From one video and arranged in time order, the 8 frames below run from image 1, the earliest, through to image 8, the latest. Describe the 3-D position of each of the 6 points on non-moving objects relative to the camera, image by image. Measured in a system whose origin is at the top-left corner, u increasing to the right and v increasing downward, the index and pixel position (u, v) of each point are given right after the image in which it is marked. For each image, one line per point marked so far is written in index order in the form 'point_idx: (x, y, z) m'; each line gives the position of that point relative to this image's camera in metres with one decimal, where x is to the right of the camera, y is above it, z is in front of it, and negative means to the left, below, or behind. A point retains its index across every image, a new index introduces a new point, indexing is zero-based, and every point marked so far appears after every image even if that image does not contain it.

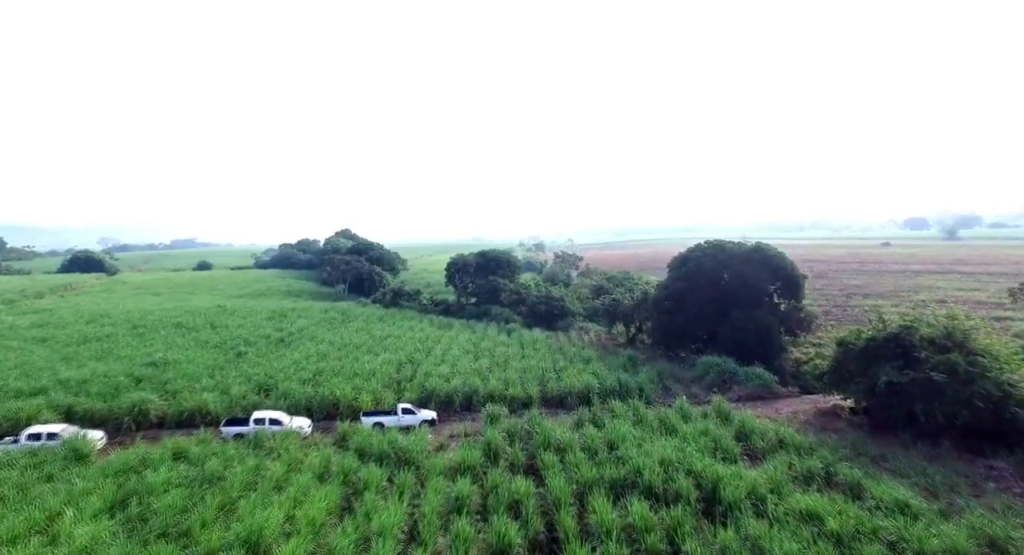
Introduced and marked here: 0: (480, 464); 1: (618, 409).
0: (-0.8, -4.9, +14.5) m
1: (+3.5, -4.5, +18.8) m
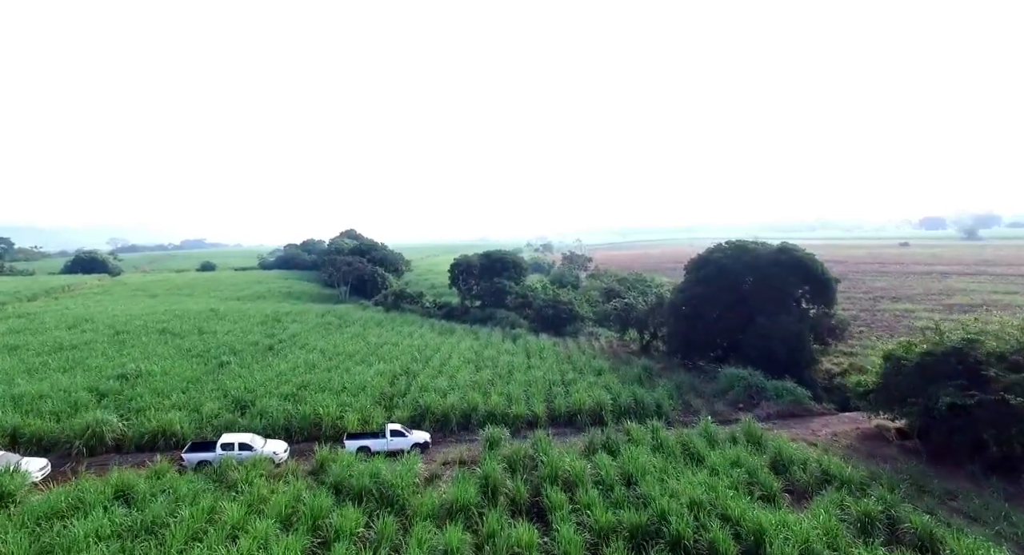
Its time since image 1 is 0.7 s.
0: (-0.8, -5.0, +12.4) m
1: (+3.6, -4.6, +16.6) m
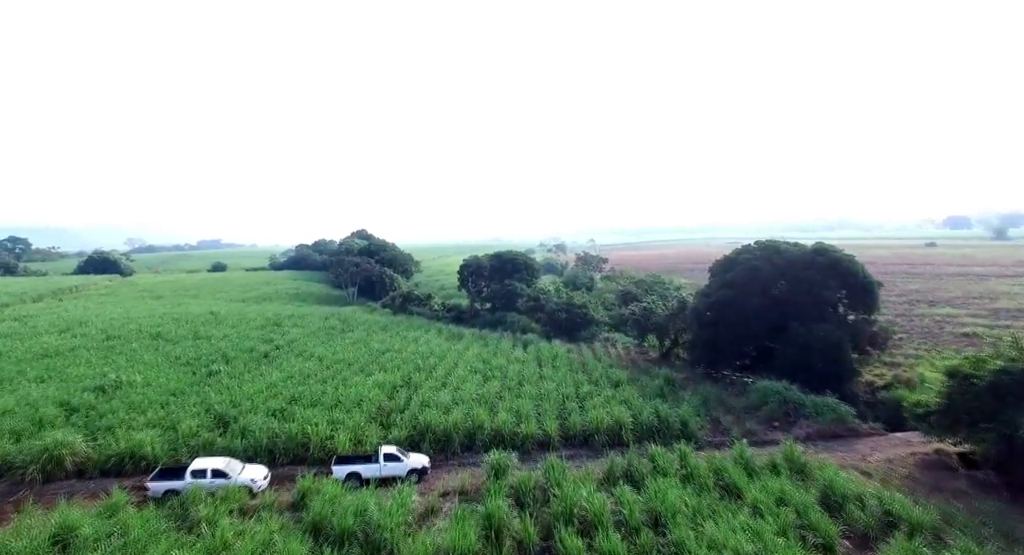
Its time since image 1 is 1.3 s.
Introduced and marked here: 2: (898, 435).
0: (-0.7, -5.2, +10.5) m
1: (+3.9, -4.7, +14.6) m
2: (+12.2, -5.0, +17.6) m
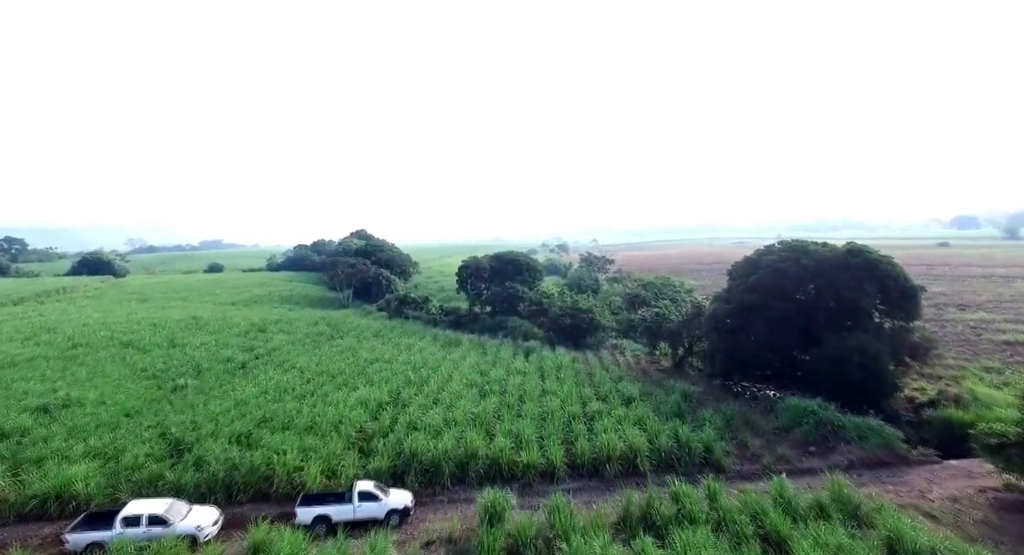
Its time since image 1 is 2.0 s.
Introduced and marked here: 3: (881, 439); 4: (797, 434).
0: (-0.7, -5.3, +8.2) m
1: (+3.8, -4.9, +12.3) m
2: (+12.2, -5.1, +15.3) m
3: (+10.6, -4.6, +16.0) m
4: (+8.6, -4.8, +16.8) m
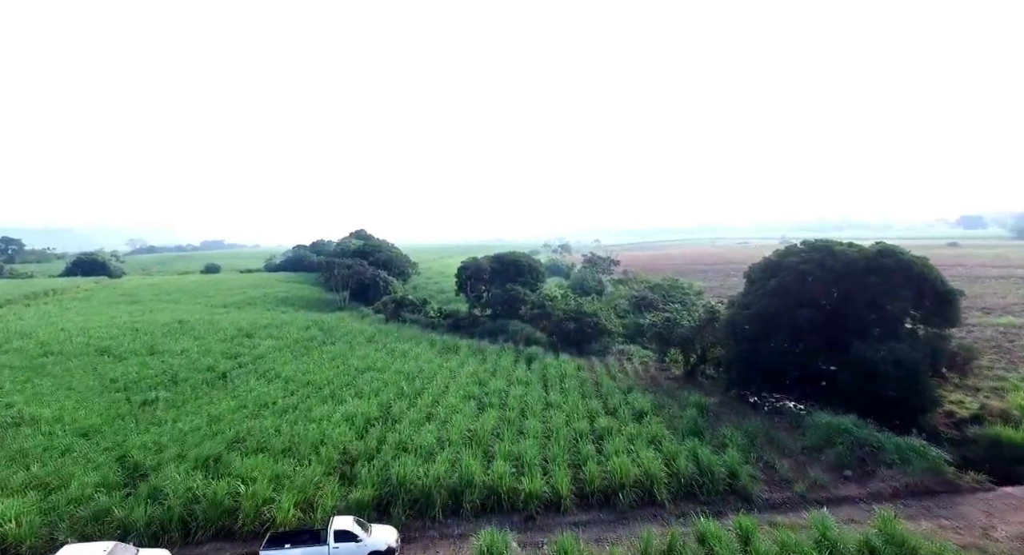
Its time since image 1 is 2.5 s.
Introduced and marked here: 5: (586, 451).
0: (-0.7, -5.4, +6.6) m
1: (+3.8, -5.0, +10.6) m
2: (+12.2, -5.2, +13.6) m
3: (+10.6, -4.8, +14.3) m
4: (+8.7, -4.9, +15.1) m
5: (+2.0, -4.7, +15.0) m
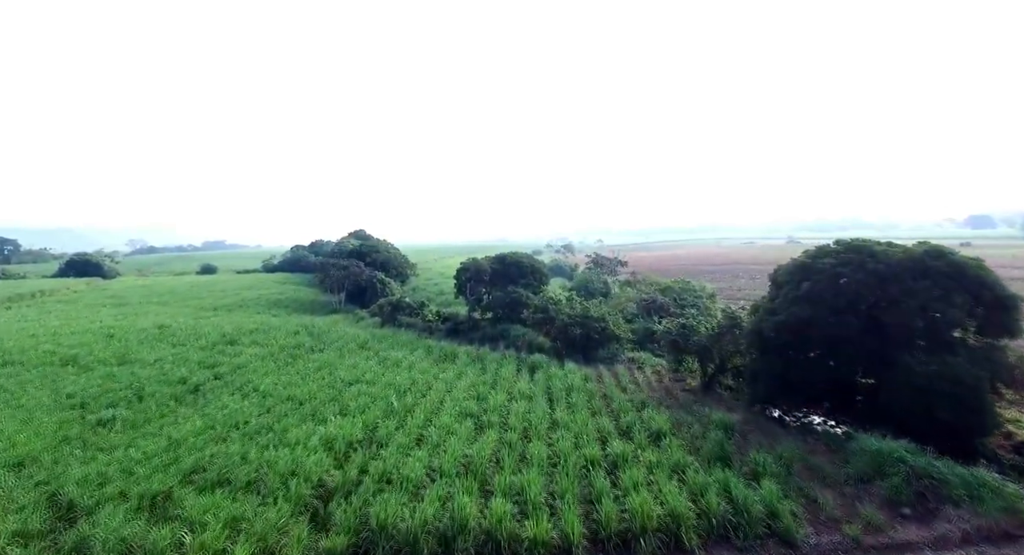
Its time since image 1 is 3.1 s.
0: (-0.7, -5.5, +4.5) m
1: (+3.9, -5.1, +8.5) m
2: (+12.2, -5.3, +11.5) m
3: (+10.6, -4.9, +12.2) m
4: (+8.7, -5.0, +13.0) m
5: (+2.0, -4.8, +12.9) m
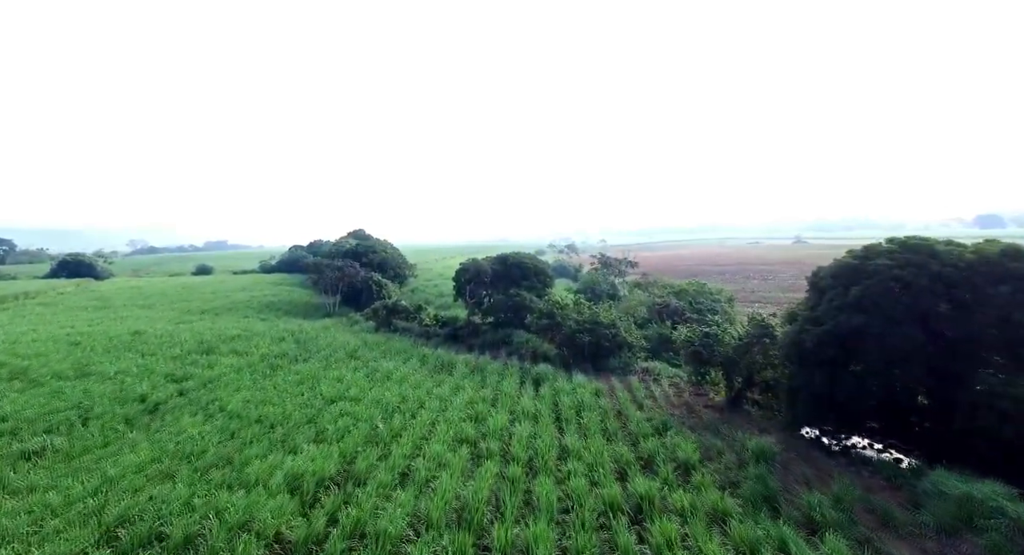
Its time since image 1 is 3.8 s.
0: (-0.7, -5.6, +2.0) m
1: (+3.9, -5.2, +6.0) m
2: (+12.3, -5.5, +8.9) m
3: (+10.7, -5.0, +9.6) m
4: (+8.8, -5.1, +10.4) m
5: (+2.1, -4.9, +10.4) m
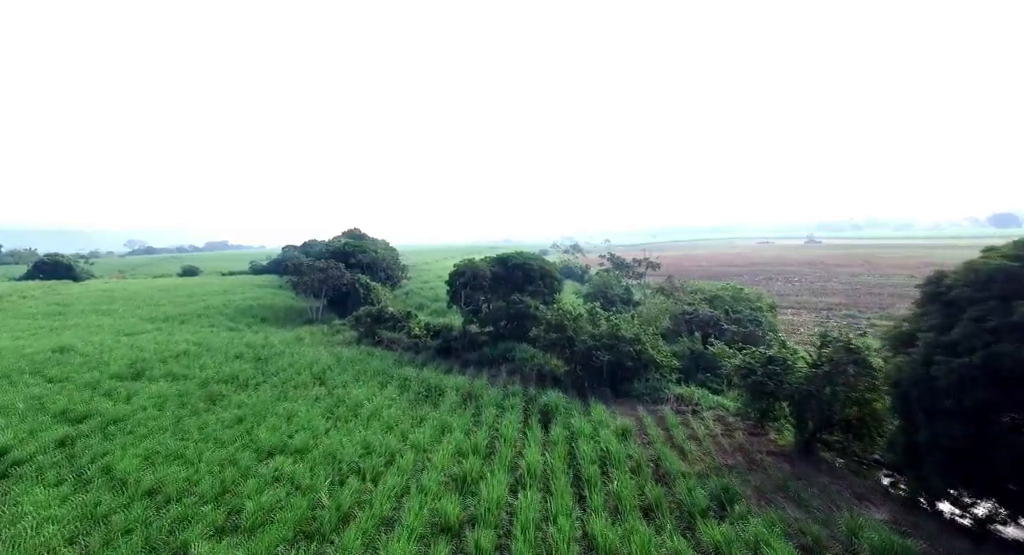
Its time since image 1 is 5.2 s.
0: (-0.7, -5.8, -3.1) m
1: (+3.9, -5.4, +0.9) m
2: (+12.3, -5.6, +3.8) m
3: (+10.7, -5.2, +4.5) m
4: (+8.8, -5.3, +5.3) m
5: (+2.1, -5.1, +5.3) m
